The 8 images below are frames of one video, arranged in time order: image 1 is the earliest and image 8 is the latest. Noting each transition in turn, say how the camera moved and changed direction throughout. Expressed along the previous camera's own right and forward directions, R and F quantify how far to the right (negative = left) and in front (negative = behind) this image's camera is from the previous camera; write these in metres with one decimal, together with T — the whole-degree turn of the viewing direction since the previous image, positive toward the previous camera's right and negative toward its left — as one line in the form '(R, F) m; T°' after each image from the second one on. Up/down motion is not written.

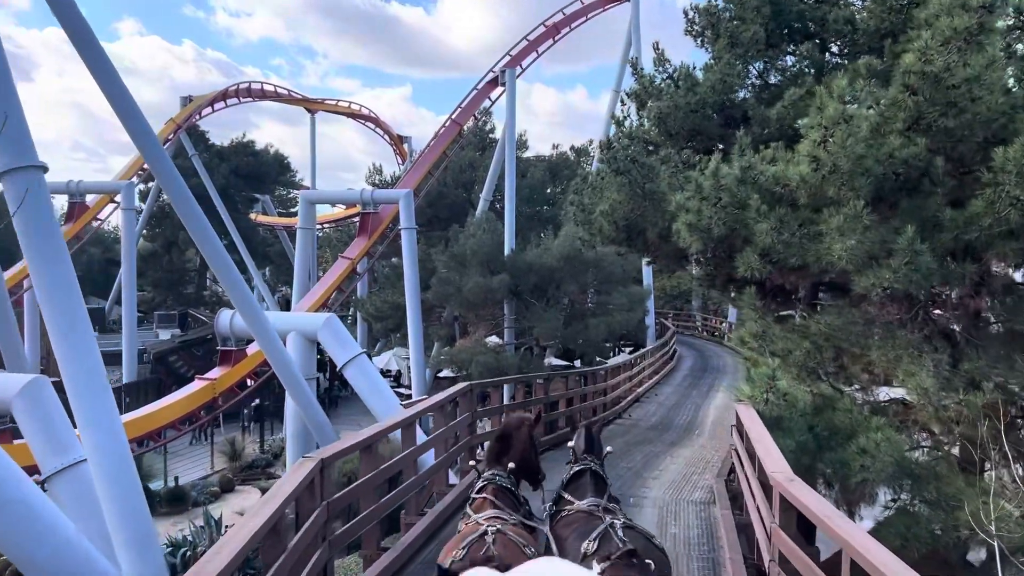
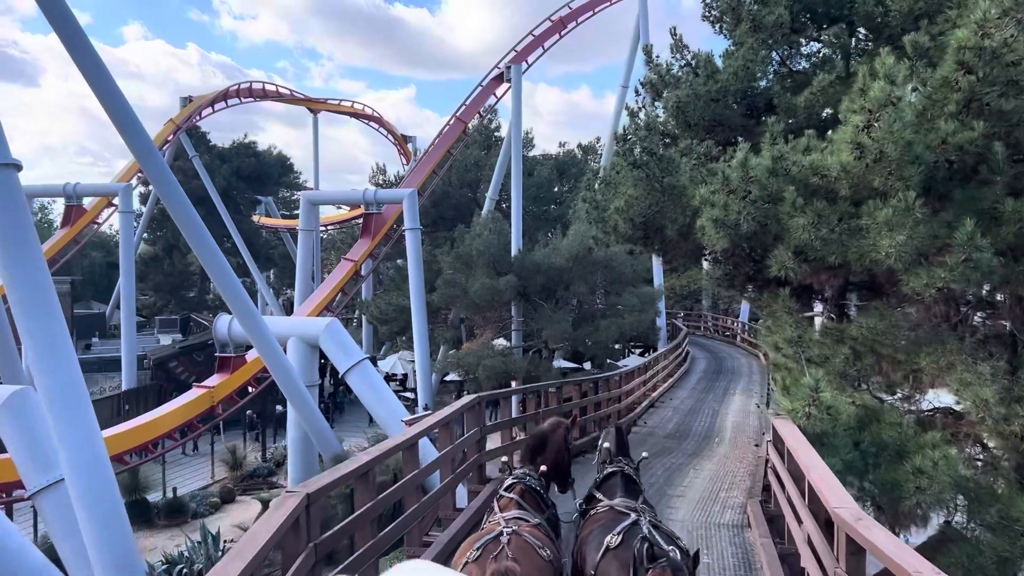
(0.0, +0.5) m; 0°
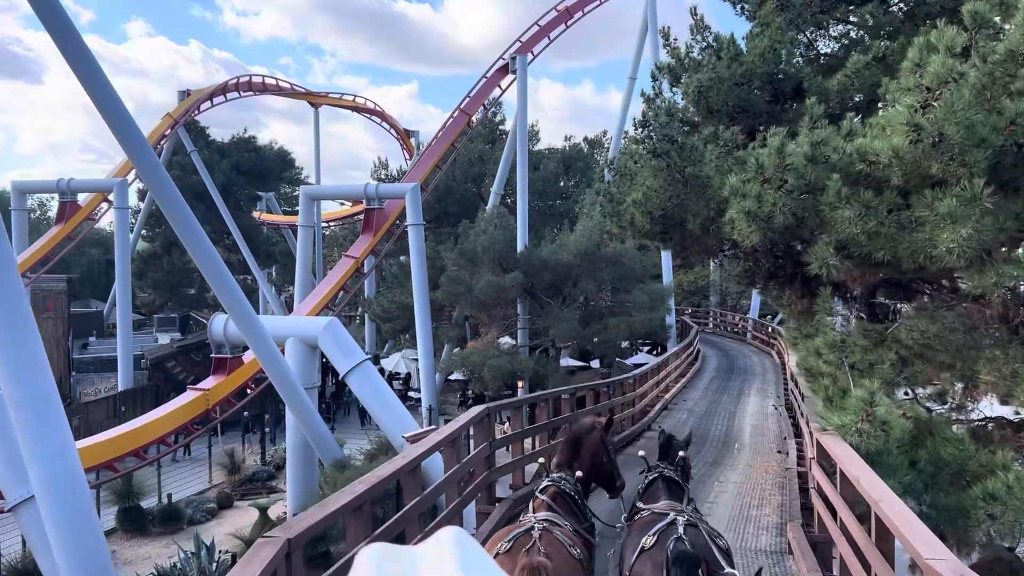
(-0.1, +0.5) m; 0°
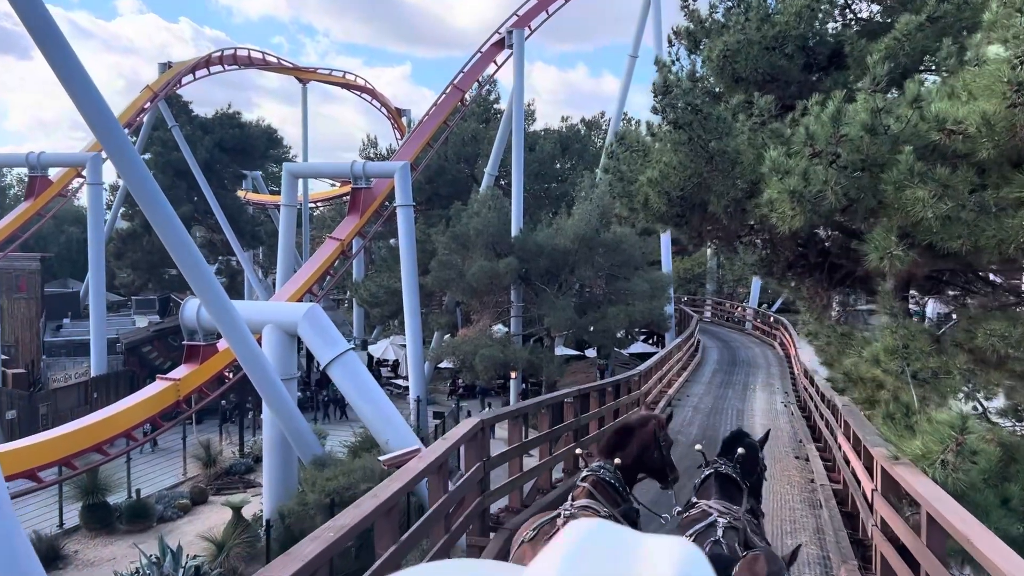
(0.0, +0.8) m; +1°
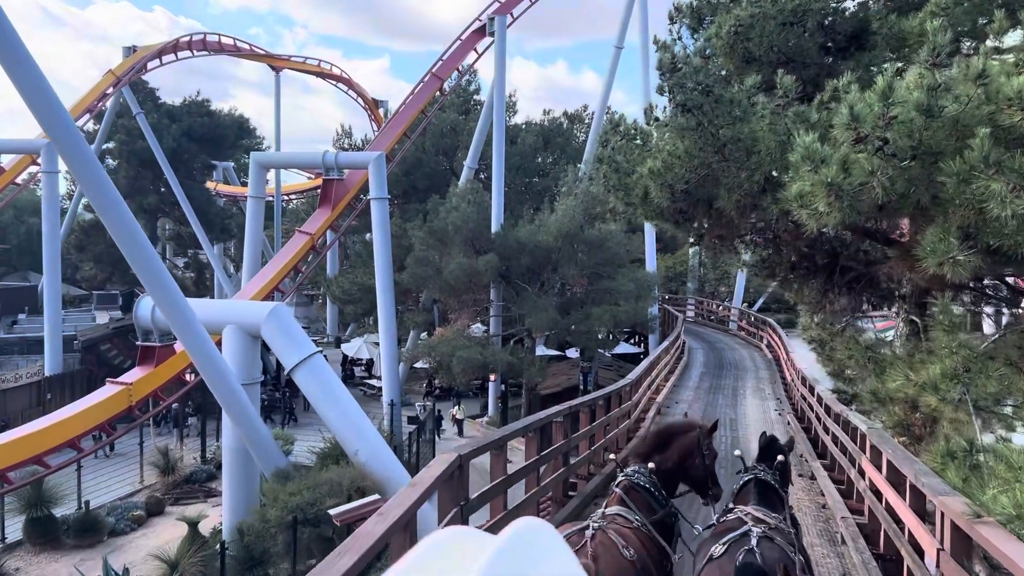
(0.0, +0.7) m; +2°
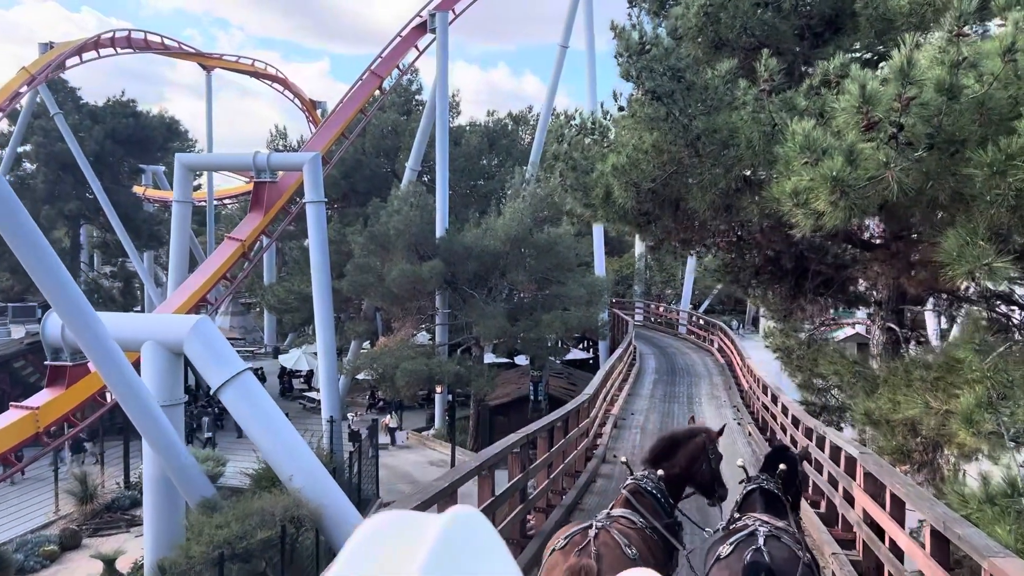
(0.0, +0.6) m; +4°
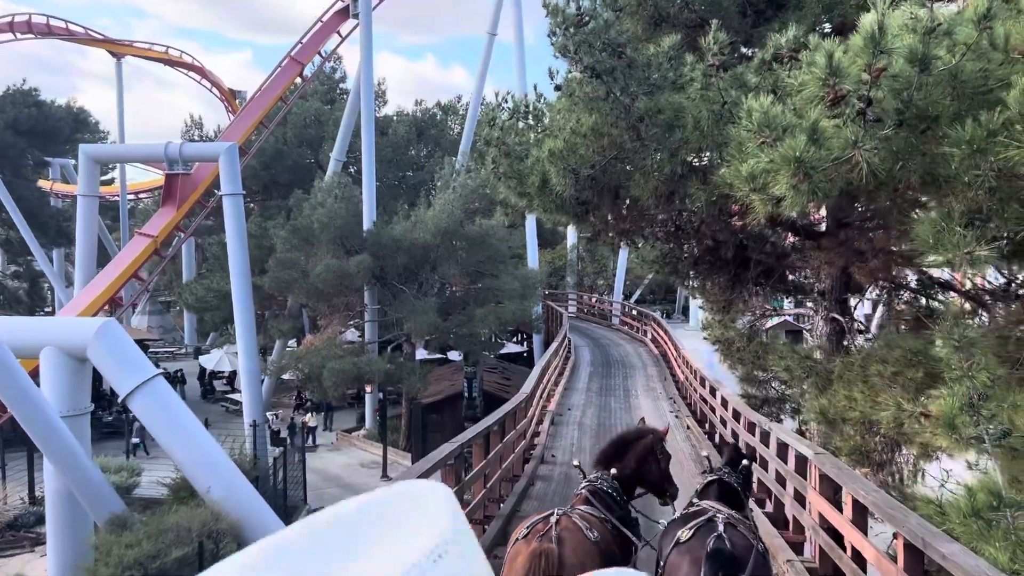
(0.0, +0.4) m; +5°
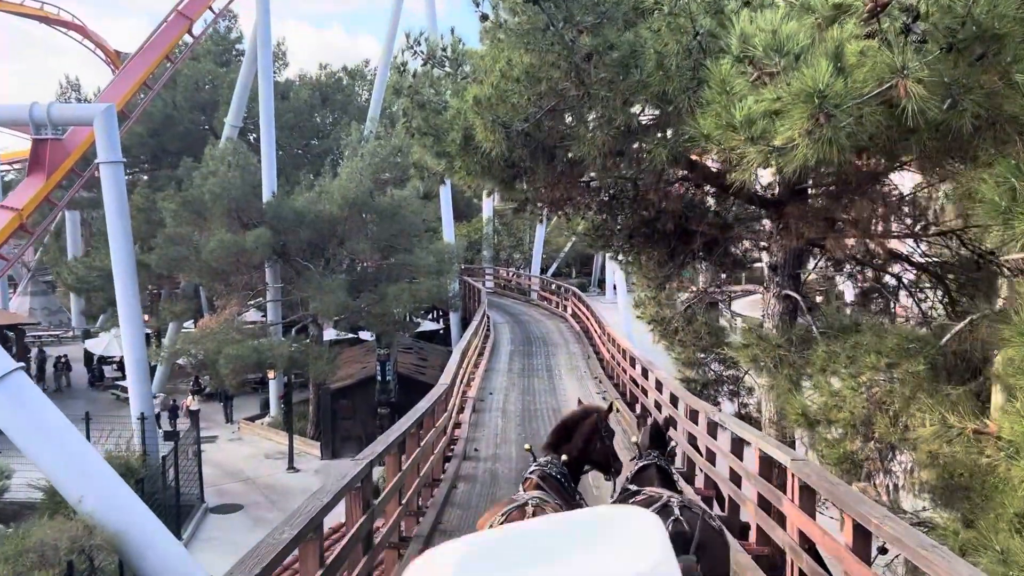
(0.0, +0.8) m; +6°
